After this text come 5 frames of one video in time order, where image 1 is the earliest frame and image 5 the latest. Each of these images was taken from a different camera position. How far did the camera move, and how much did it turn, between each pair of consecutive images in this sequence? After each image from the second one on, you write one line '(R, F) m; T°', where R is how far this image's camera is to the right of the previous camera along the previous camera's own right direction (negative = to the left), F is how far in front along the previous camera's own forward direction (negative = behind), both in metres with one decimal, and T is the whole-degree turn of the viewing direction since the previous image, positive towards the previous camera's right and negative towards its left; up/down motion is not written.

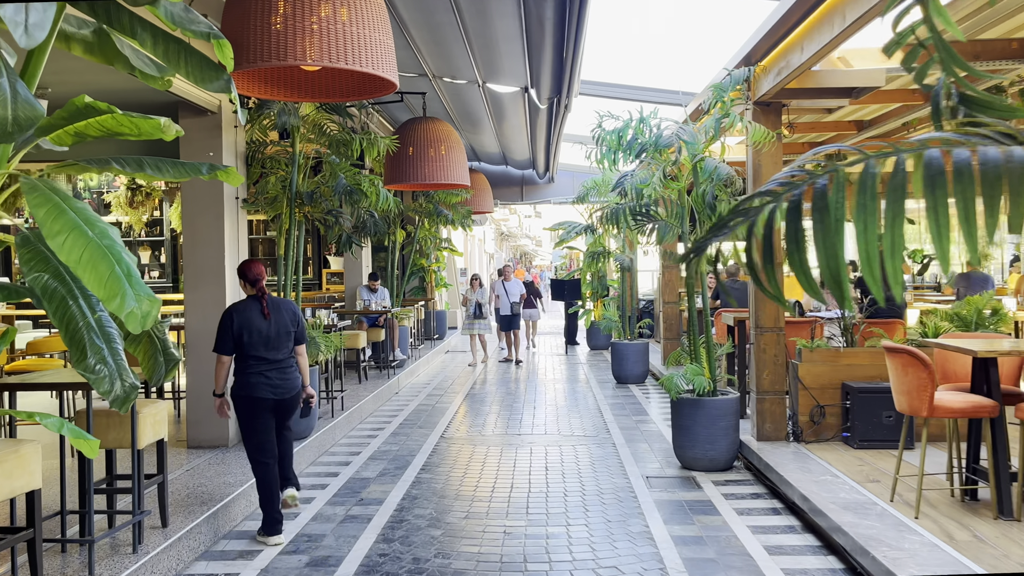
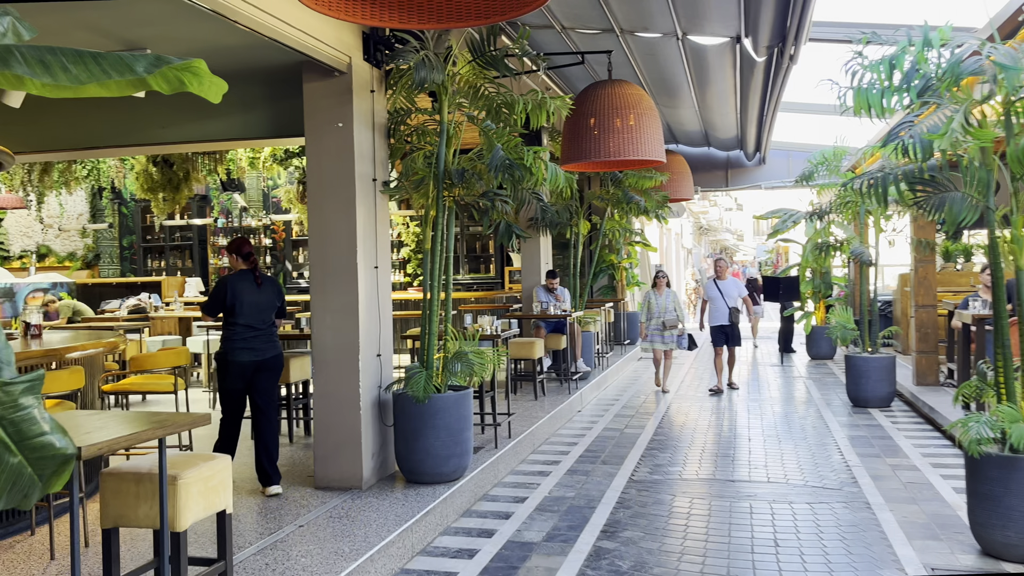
(-0.1, +1.7) m; -13°
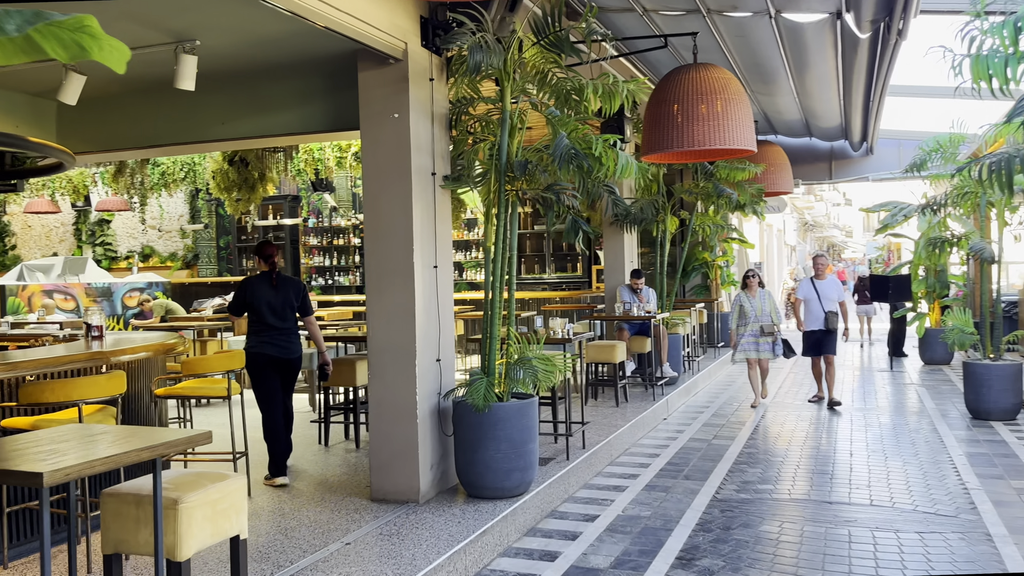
(+0.2, +0.4) m; -7°
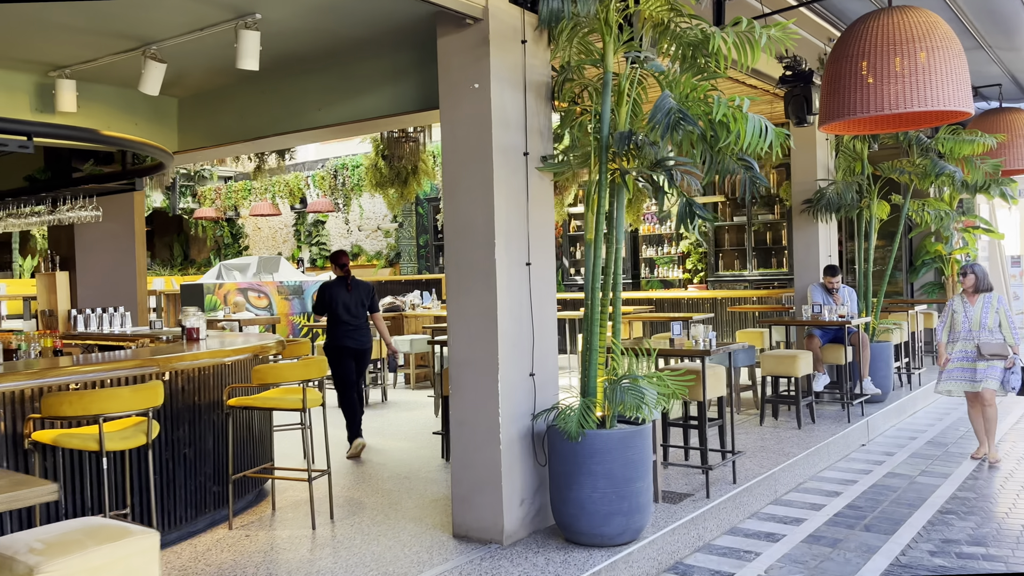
(+0.6, +1.0) m; -15°
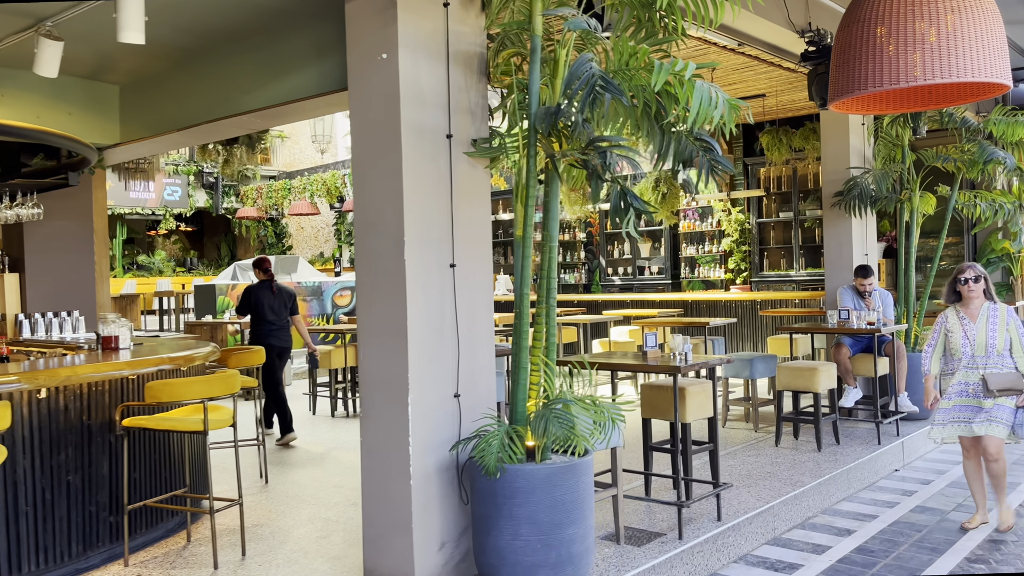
(+0.6, +0.7) m; -5°
